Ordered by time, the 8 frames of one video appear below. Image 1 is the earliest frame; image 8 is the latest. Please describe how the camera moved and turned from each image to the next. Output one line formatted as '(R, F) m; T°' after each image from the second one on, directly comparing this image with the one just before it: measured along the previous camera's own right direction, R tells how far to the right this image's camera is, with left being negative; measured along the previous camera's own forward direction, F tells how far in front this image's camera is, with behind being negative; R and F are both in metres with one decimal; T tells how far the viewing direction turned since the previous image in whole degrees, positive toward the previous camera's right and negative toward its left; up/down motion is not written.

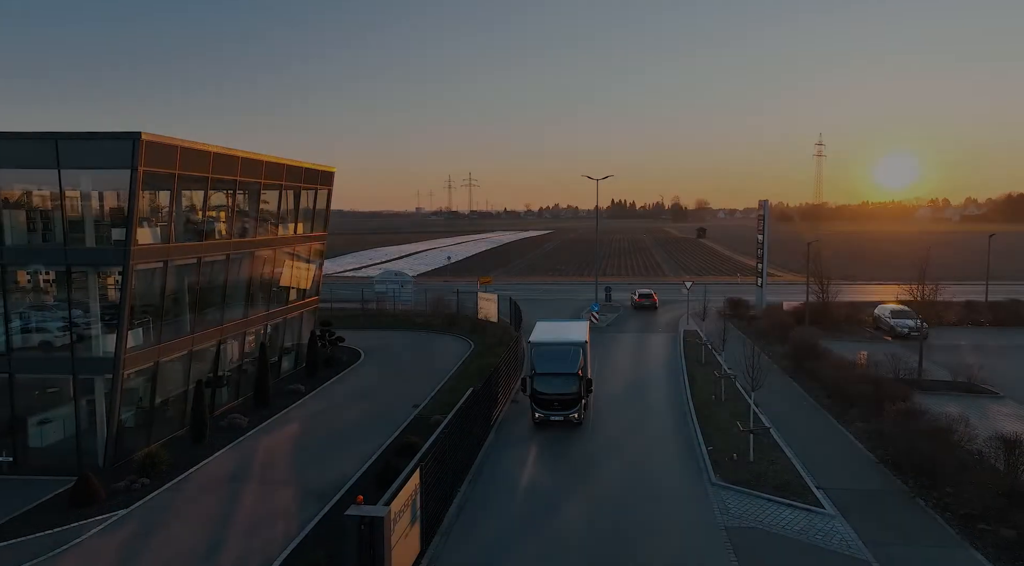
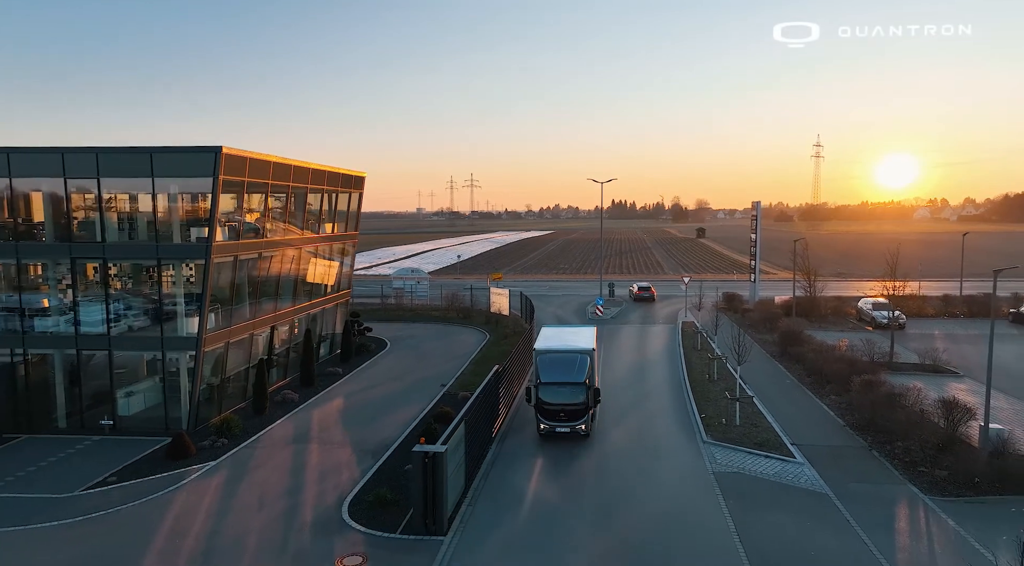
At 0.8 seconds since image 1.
(-0.6, -2.9) m; 0°
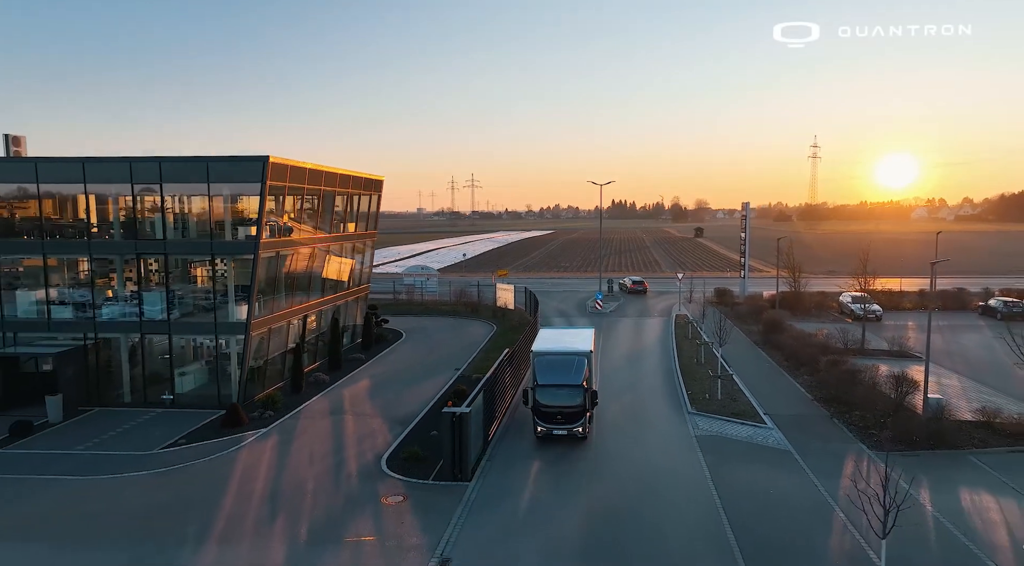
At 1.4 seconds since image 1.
(-0.3, -2.8) m; 0°
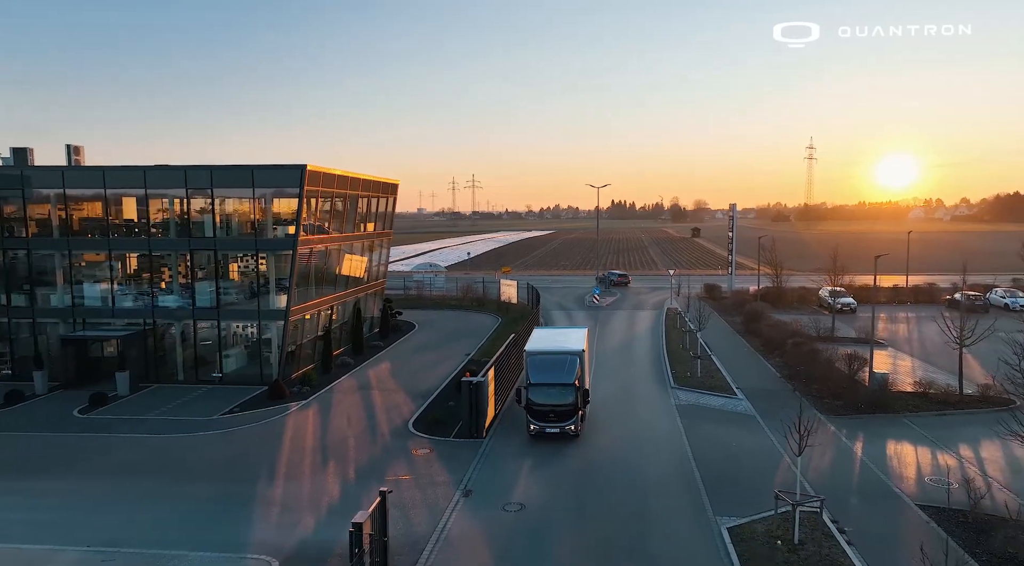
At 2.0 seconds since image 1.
(-0.2, -3.2) m; 0°
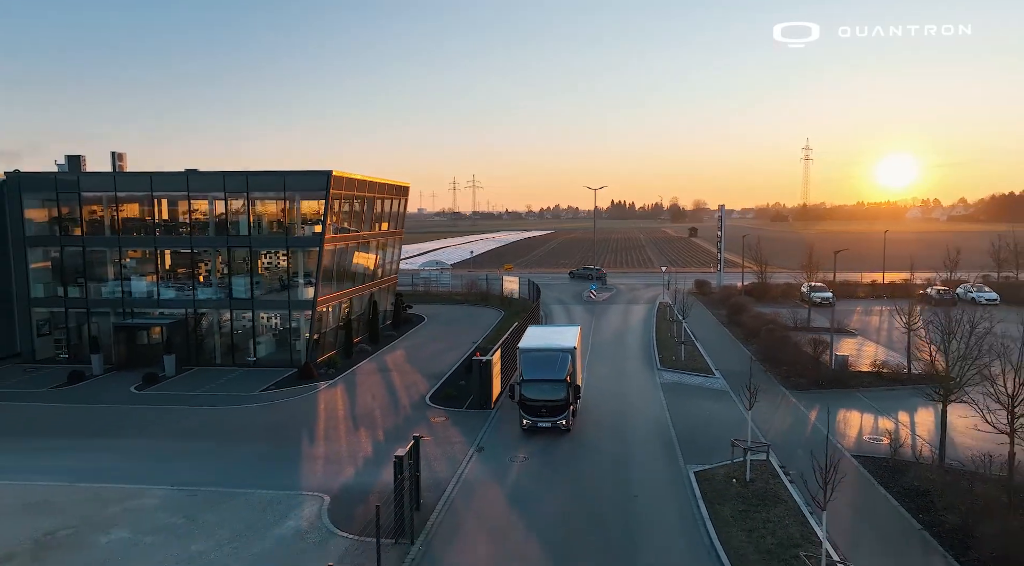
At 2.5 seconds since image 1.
(-0.1, -3.0) m; 0°
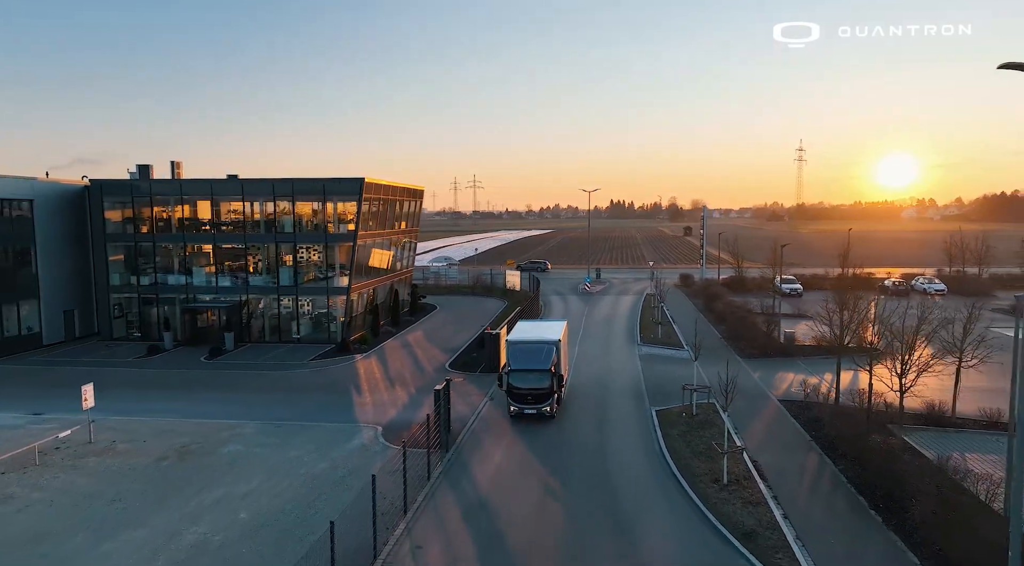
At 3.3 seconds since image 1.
(-0.2, -5.2) m; 0°
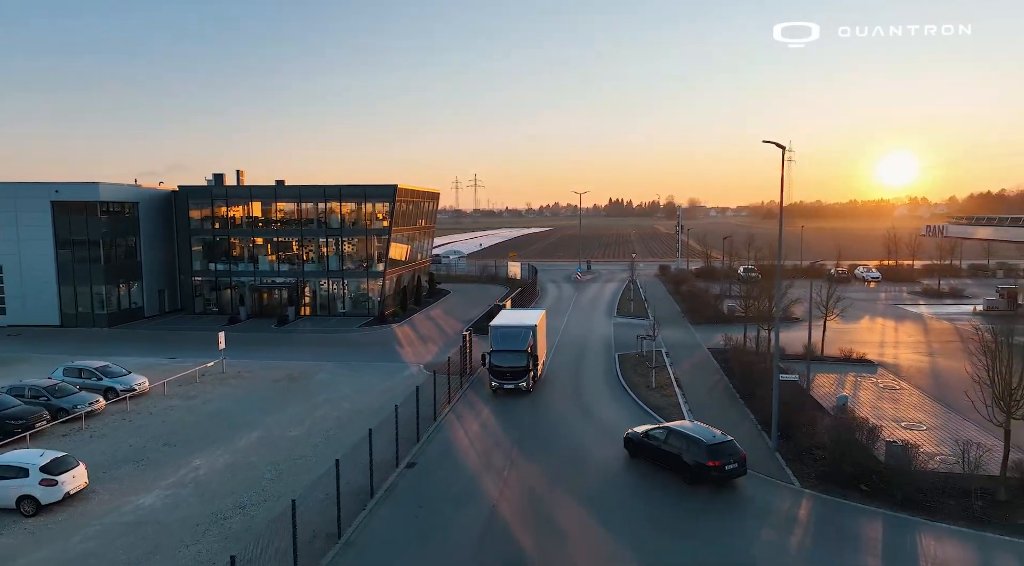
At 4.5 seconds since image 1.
(-0.2, -8.5) m; 0°
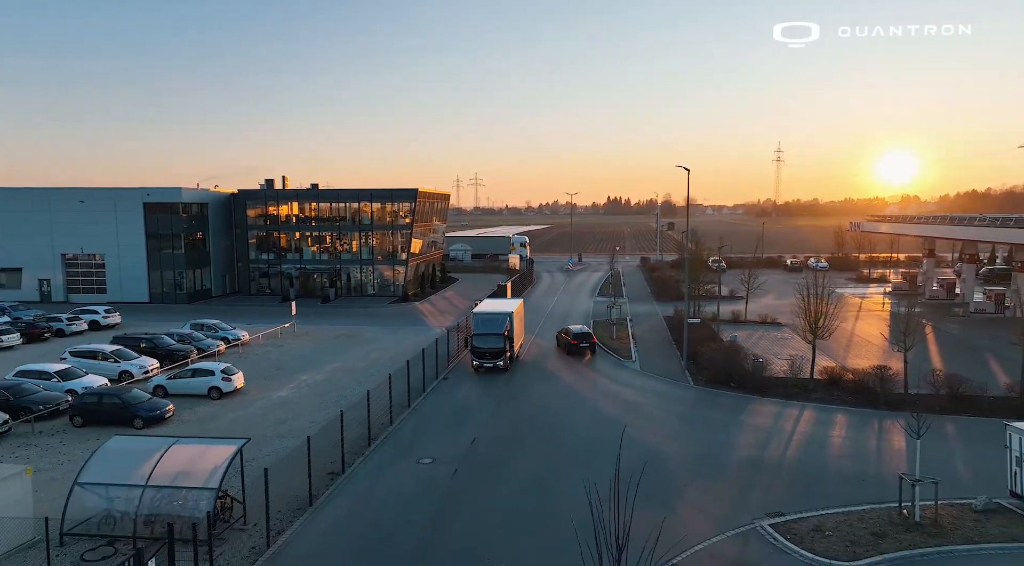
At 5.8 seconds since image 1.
(0.0, -9.0) m; 0°
